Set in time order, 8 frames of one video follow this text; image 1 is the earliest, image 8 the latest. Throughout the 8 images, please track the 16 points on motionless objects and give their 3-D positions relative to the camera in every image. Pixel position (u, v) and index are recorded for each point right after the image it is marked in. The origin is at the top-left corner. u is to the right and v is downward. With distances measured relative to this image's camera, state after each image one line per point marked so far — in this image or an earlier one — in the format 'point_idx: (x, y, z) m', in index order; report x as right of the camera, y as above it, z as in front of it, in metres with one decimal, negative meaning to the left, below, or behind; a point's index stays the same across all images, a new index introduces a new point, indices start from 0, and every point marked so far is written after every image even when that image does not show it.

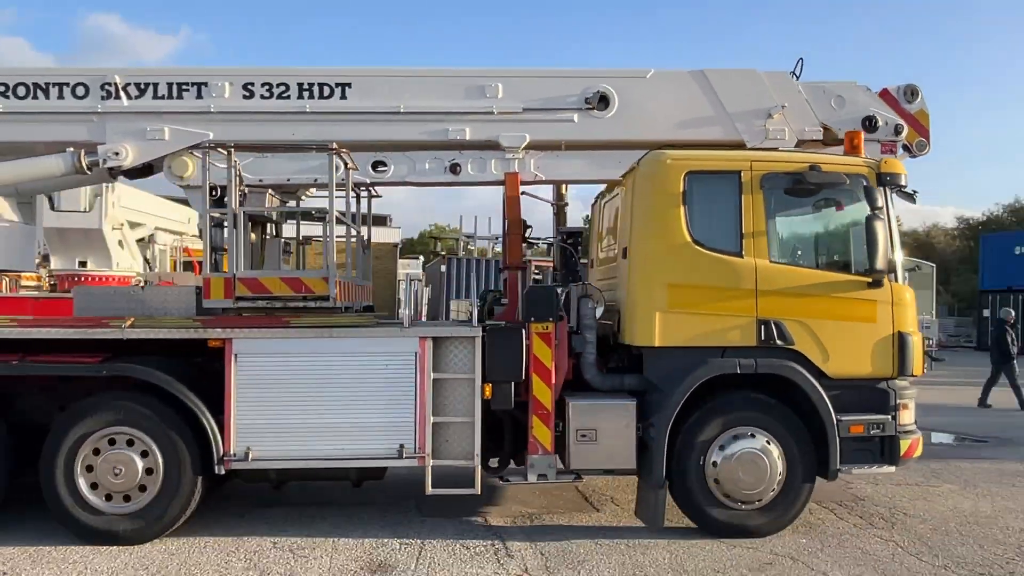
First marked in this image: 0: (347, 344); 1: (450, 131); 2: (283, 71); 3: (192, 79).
0: (-1.2, -0.4, +4.8) m
1: (-0.5, +1.5, +5.9) m
2: (-2.0, +2.0, +5.9) m
3: (-2.8, +2.0, +5.9) m
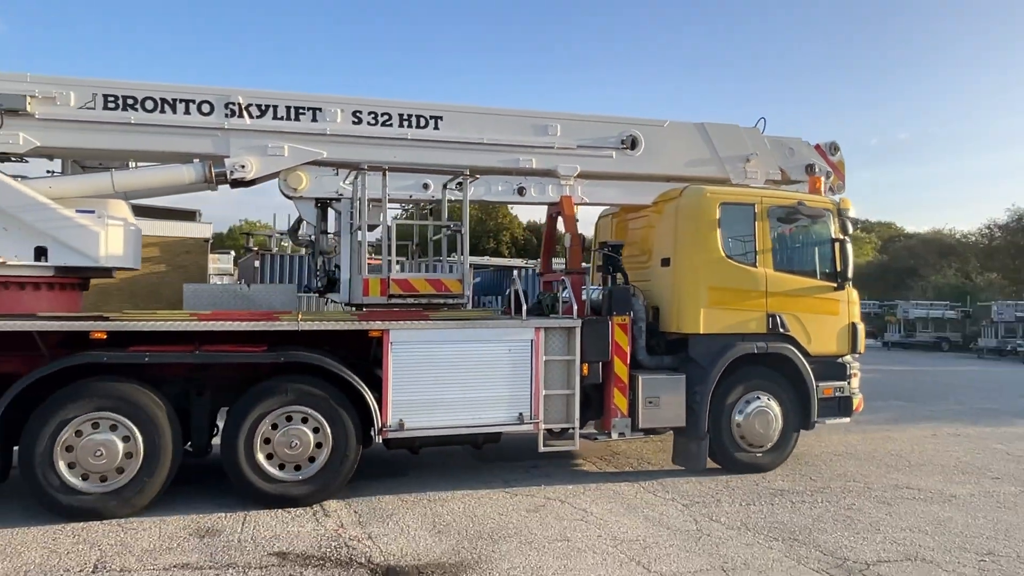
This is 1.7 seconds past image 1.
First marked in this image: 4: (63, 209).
0: (-0.3, -0.4, +5.9) m
1: (+0.2, +1.5, +7.2) m
2: (-1.3, +2.0, +6.8) m
3: (-2.1, +2.0, +6.6) m
4: (-4.2, +0.7, +5.7) m
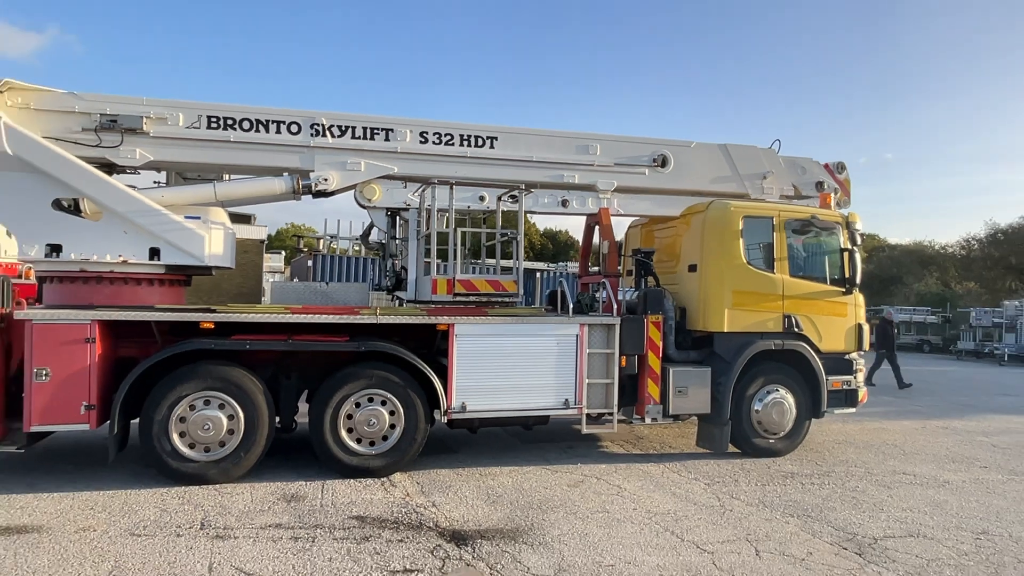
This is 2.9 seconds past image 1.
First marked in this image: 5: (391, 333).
0: (+0.2, -0.4, +6.7) m
1: (+0.7, +1.5, +8.0) m
2: (-0.7, +2.0, +7.6) m
3: (-1.6, +2.0, +7.4) m
4: (-3.6, +0.8, +6.5) m
5: (-1.3, -0.5, +6.6) m
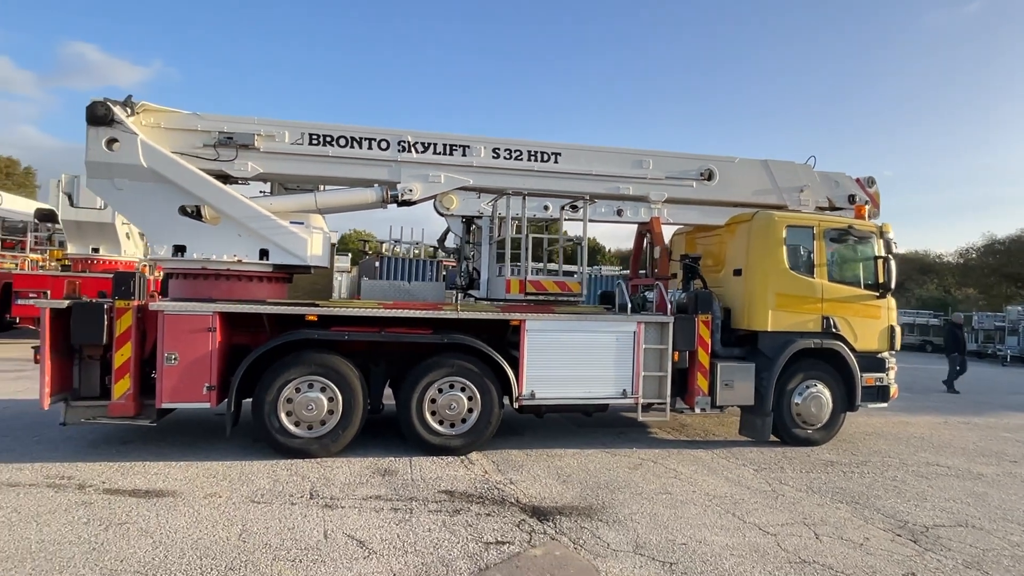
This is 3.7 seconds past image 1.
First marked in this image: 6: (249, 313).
0: (+1.0, -0.4, +7.3) m
1: (+1.6, +1.5, +8.7) m
2: (+0.1, +2.0, +8.3) m
3: (-0.7, +2.0, +8.2) m
4: (-2.8, +0.8, +7.3) m
5: (-0.5, -0.5, +7.4) m
6: (-2.9, -0.3, +6.6) m
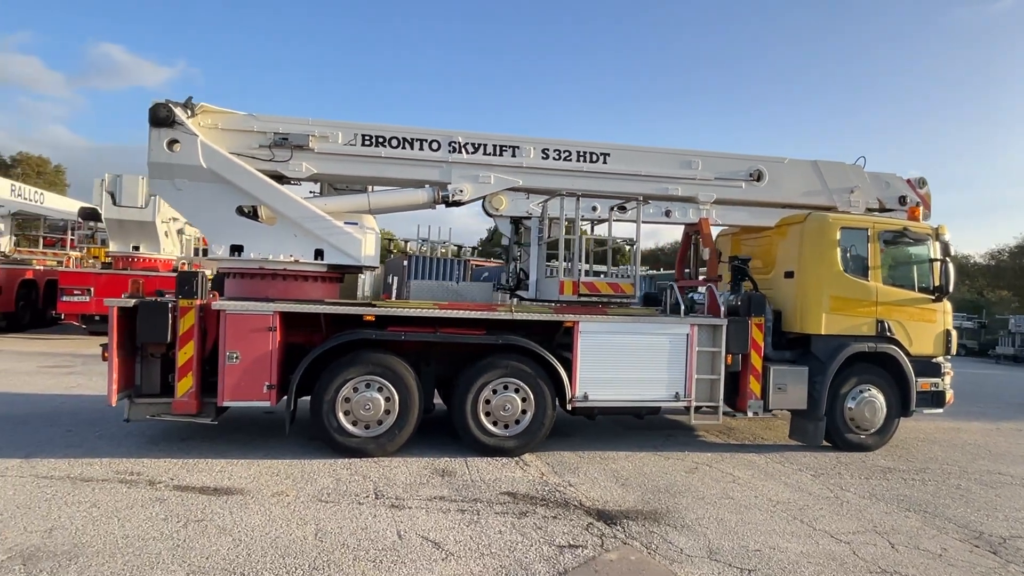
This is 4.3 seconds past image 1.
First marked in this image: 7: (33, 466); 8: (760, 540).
0: (+1.6, -0.5, +7.3) m
1: (+2.3, +1.4, +8.6) m
2: (+0.8, +2.0, +8.3) m
3: (0.0, +2.0, +8.2) m
4: (-2.2, +0.8, +7.3) m
5: (+0.1, -0.5, +7.4) m
6: (-2.3, -0.3, +6.7) m
7: (-4.7, -1.7, +5.8) m
8: (+2.0, -2.1, +4.9) m
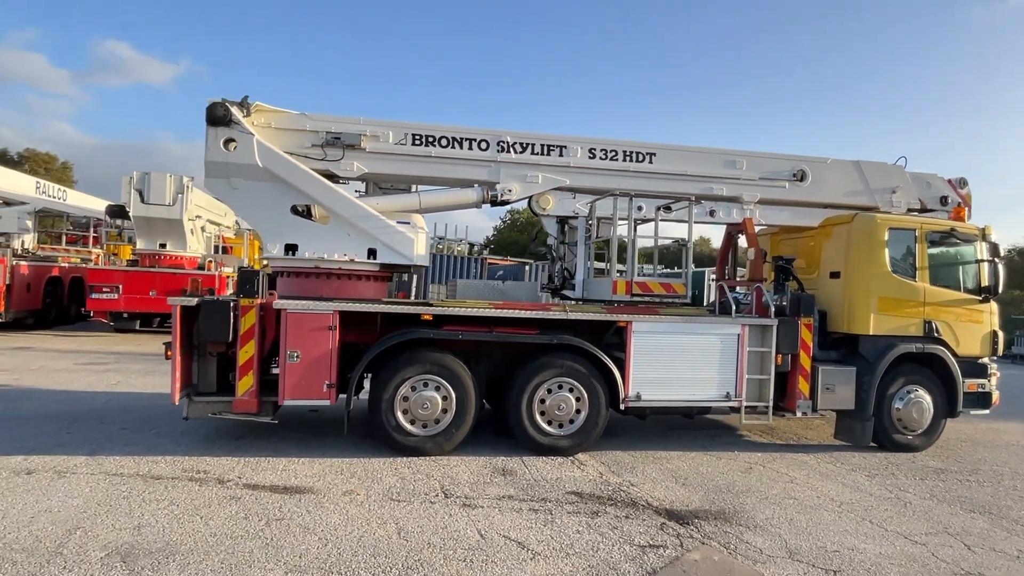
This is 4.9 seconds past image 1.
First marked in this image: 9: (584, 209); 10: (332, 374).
0: (+2.3, -0.5, +7.3) m
1: (+2.9, +1.4, +8.6) m
2: (+1.4, +2.0, +8.3) m
3: (+0.6, +2.0, +8.2) m
4: (-1.5, +0.8, +7.3) m
5: (+0.7, -0.5, +7.4) m
6: (-1.7, -0.3, +6.7) m
7: (-4.0, -1.7, +5.9) m
8: (+2.7, -2.1, +4.9) m
9: (+1.0, +1.1, +8.3) m
10: (-1.9, -0.9, +6.5) m
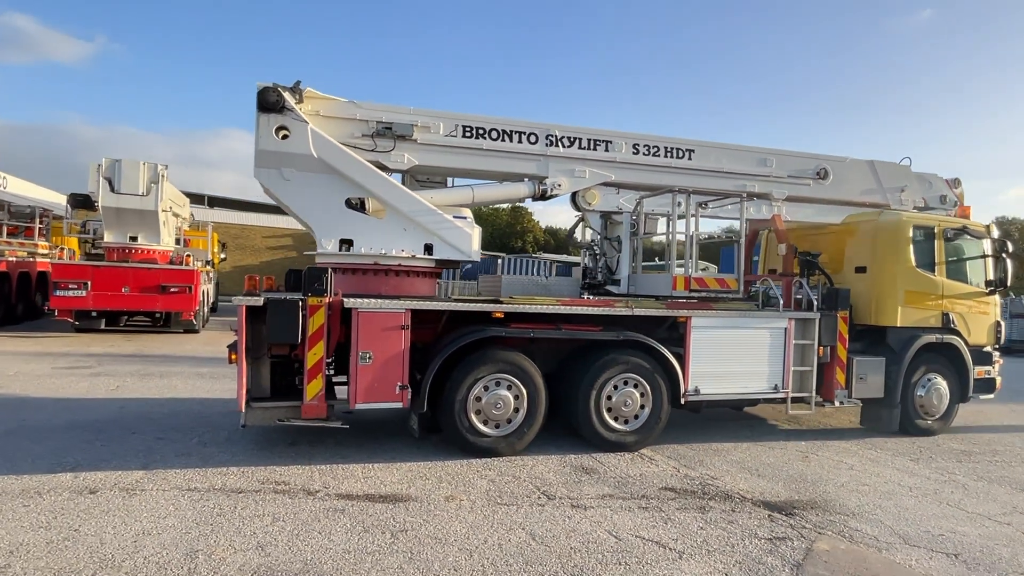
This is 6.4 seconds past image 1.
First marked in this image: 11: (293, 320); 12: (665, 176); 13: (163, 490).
0: (+3.0, -0.4, +7.5) m
1: (+3.5, +1.5, +8.8) m
2: (+2.0, +2.1, +8.4) m
3: (+1.2, +2.0, +8.1) m
4: (-0.8, +0.9, +7.1) m
5: (+1.5, -0.4, +7.4) m
6: (-0.8, -0.2, +6.5) m
7: (-3.1, -1.7, +5.4) m
8: (+3.6, -2.0, +5.2) m
9: (+1.6, +1.1, +8.3) m
10: (-1.1, -0.9, +6.2) m
11: (-2.2, -0.3, +5.9) m
12: (+2.1, +1.6, +8.4) m
13: (-3.0, -1.7, +5.2) m
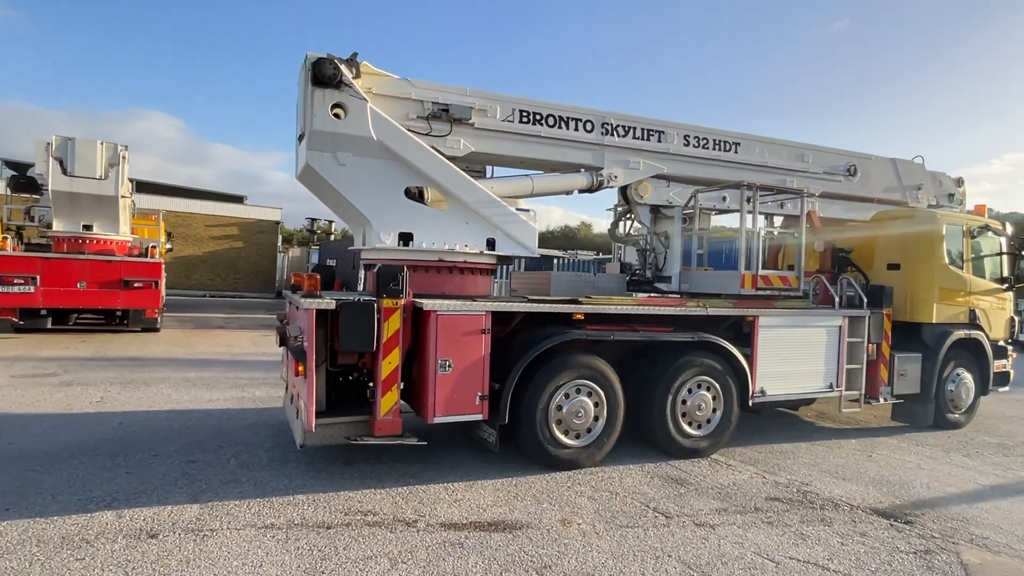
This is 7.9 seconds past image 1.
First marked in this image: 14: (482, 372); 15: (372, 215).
0: (+3.7, -0.4, +7.3) m
1: (+4.0, +1.6, +8.7) m
2: (+2.6, +2.1, +8.1) m
3: (+1.9, +2.1, +7.7) m
4: (0.0, +0.9, +6.5) m
5: (+2.2, -0.4, +7.1) m
6: (0.0, -0.2, +5.9) m
7: (-2.2, -1.7, +4.6) m
8: (+4.6, -2.0, +5.1) m
9: (+2.2, +1.2, +8.0) m
10: (-0.2, -0.9, +5.6) m
11: (-1.3, -0.3, +5.2) m
12: (+2.7, +1.6, +8.1) m
13: (-2.0, -1.8, +4.4) m
14: (-0.3, -0.8, +5.6) m
15: (-1.4, +0.7, +6.0) m
